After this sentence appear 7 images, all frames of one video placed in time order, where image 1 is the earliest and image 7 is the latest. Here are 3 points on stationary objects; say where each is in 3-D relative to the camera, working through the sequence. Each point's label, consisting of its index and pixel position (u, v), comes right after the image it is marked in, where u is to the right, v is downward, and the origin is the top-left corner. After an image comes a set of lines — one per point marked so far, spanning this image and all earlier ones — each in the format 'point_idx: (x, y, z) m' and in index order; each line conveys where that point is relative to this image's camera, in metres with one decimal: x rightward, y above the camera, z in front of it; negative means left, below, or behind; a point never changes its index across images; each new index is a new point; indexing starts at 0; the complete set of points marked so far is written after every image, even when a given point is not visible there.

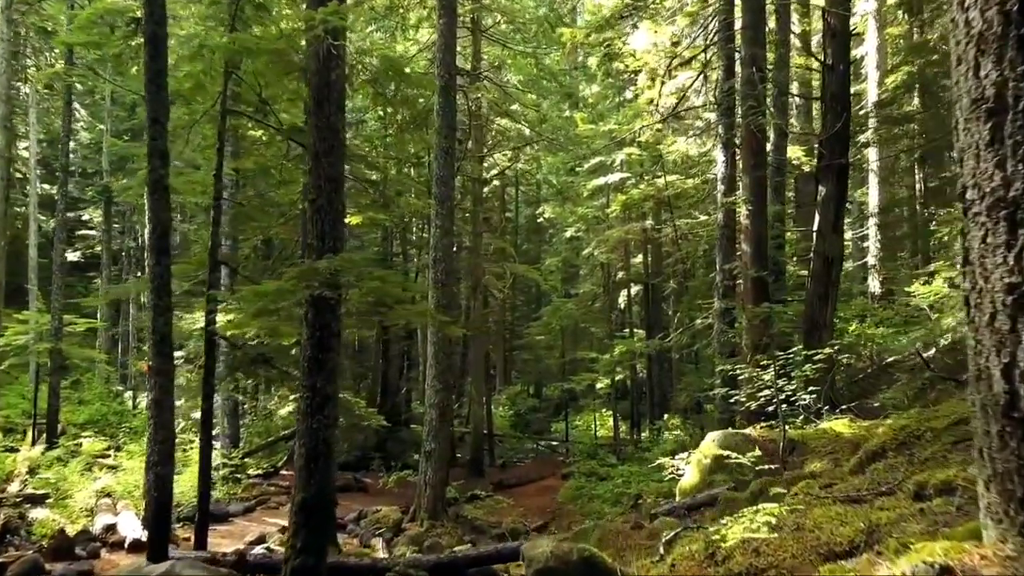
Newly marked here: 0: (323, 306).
0: (-1.6, -0.2, +6.6) m
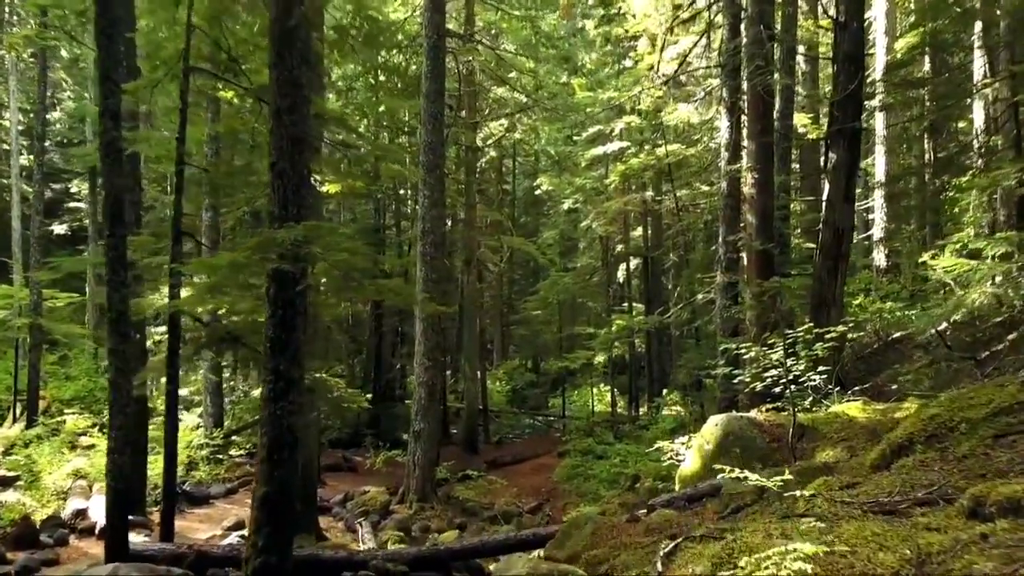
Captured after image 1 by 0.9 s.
0: (-1.7, 0.0, +6.0) m
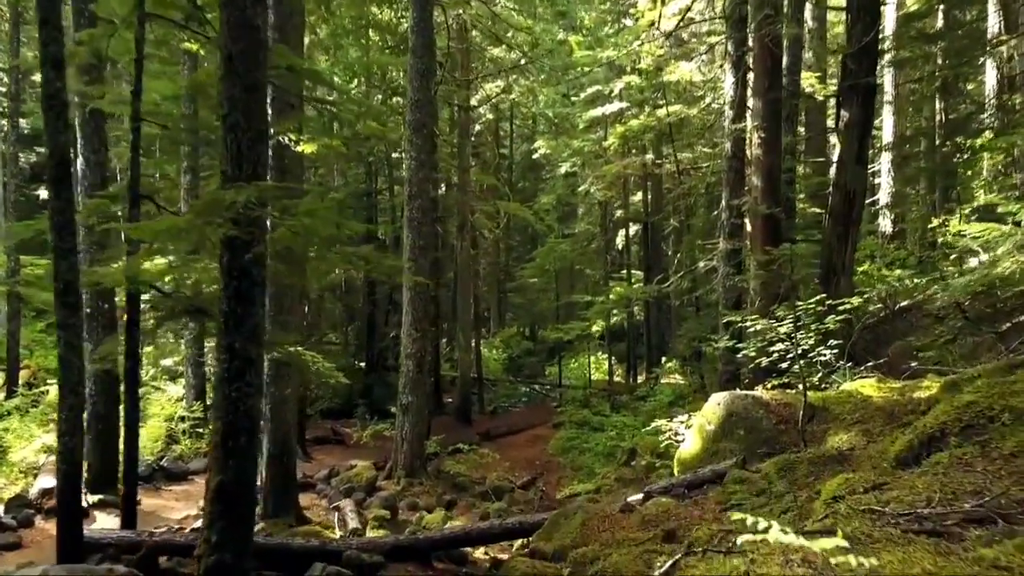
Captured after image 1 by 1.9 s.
0: (-1.9, +0.3, +5.3) m
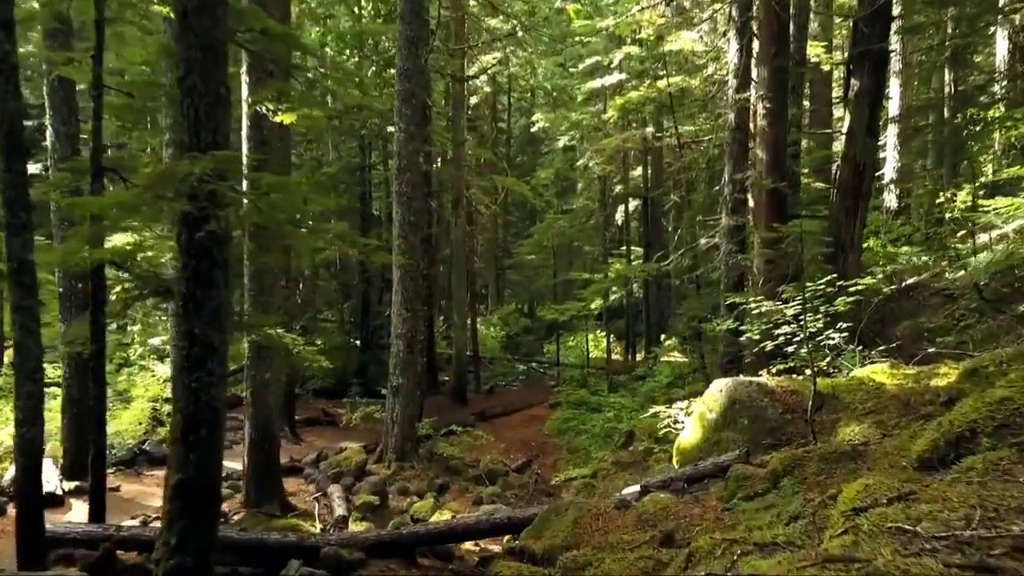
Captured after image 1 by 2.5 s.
0: (-2.0, +0.4, +4.9) m
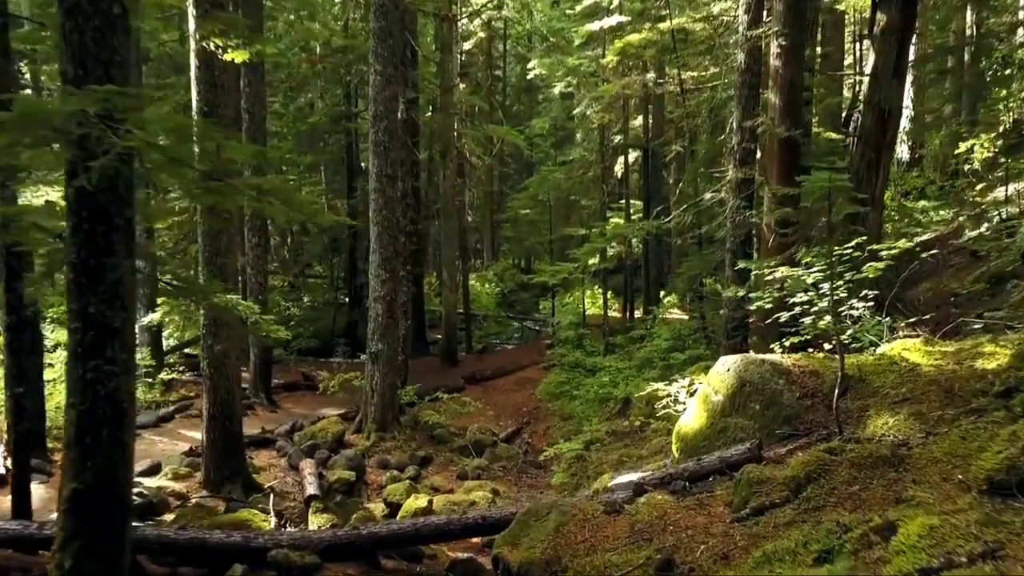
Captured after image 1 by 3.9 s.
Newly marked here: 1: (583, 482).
0: (-2.1, +0.5, +3.9) m
1: (+0.9, -2.4, +9.6) m
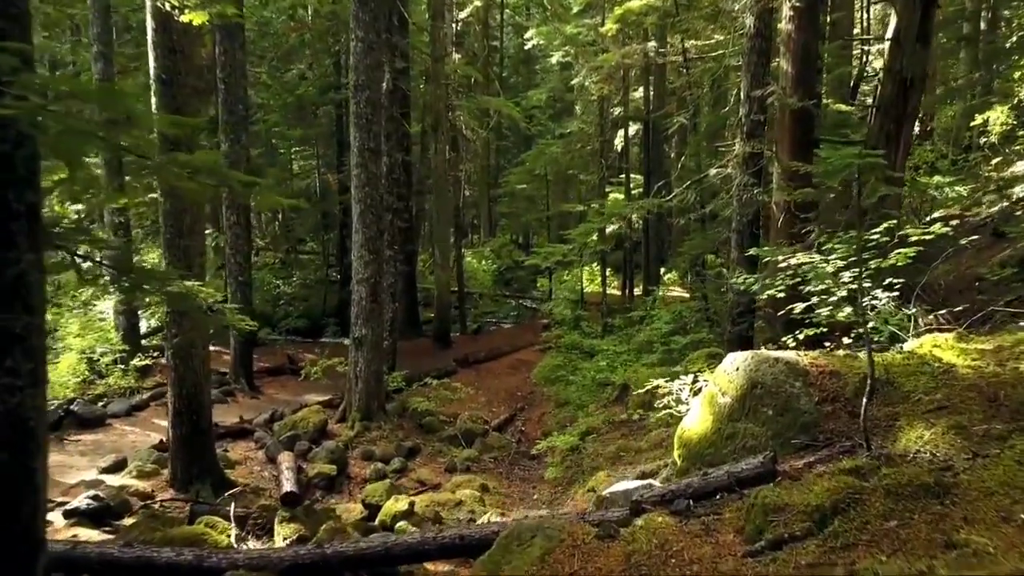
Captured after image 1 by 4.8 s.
0: (-2.3, +0.5, +3.3) m
1: (+0.8, -2.2, +9.0) m
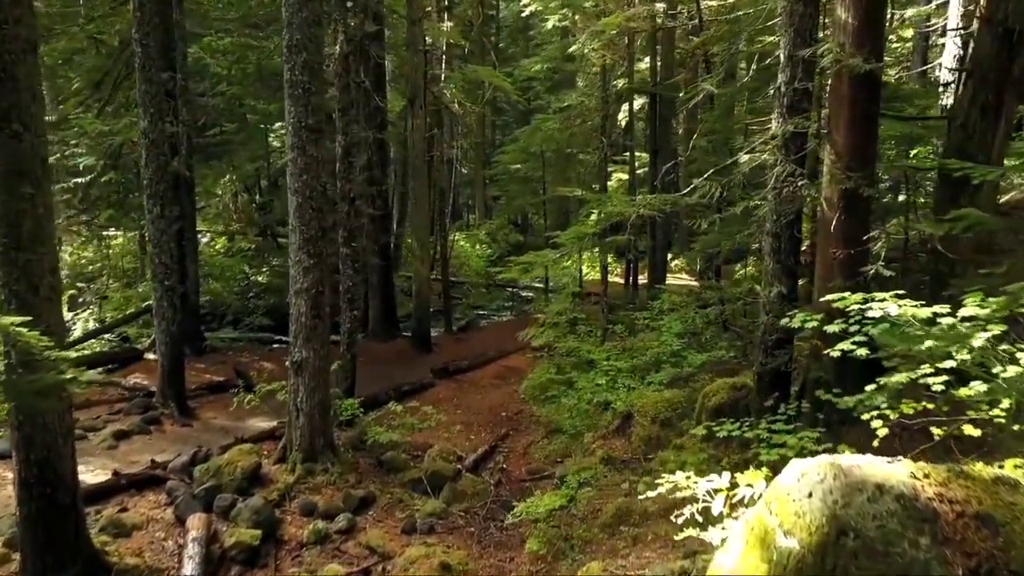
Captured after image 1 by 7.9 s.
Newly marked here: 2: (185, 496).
0: (-2.6, +0.2, +1.2) m
1: (+0.5, -2.4, +7.0) m
2: (-3.3, -2.1, +8.0) m
